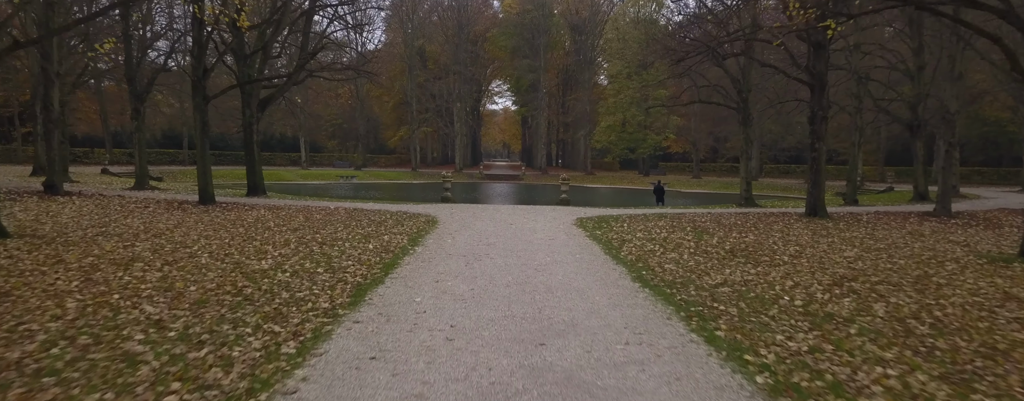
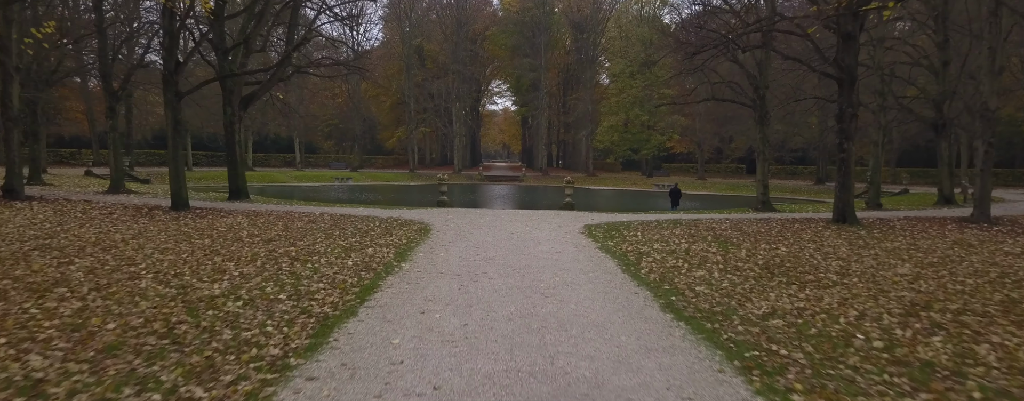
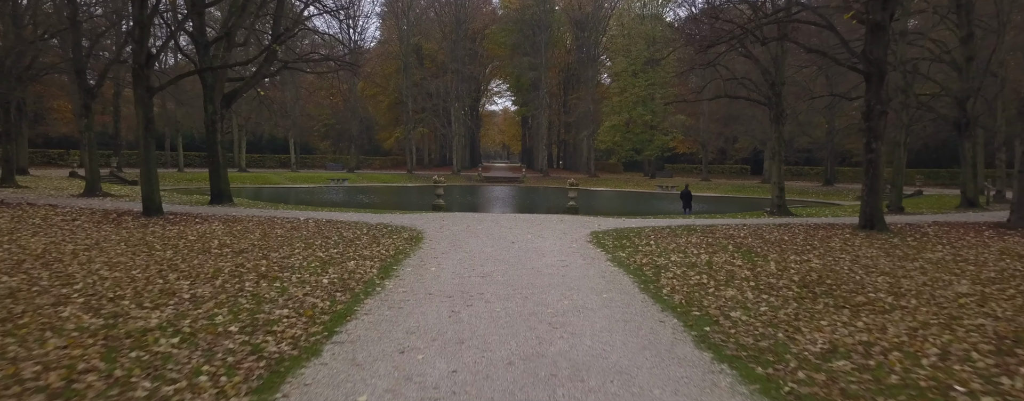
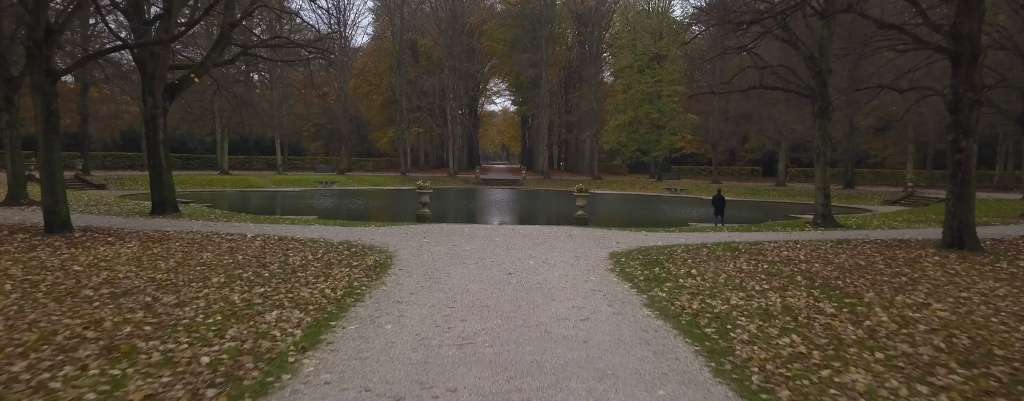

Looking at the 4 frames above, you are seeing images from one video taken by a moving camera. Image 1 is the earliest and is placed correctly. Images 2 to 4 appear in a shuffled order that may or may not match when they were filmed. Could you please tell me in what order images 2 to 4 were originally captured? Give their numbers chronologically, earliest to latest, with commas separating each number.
2, 3, 4
